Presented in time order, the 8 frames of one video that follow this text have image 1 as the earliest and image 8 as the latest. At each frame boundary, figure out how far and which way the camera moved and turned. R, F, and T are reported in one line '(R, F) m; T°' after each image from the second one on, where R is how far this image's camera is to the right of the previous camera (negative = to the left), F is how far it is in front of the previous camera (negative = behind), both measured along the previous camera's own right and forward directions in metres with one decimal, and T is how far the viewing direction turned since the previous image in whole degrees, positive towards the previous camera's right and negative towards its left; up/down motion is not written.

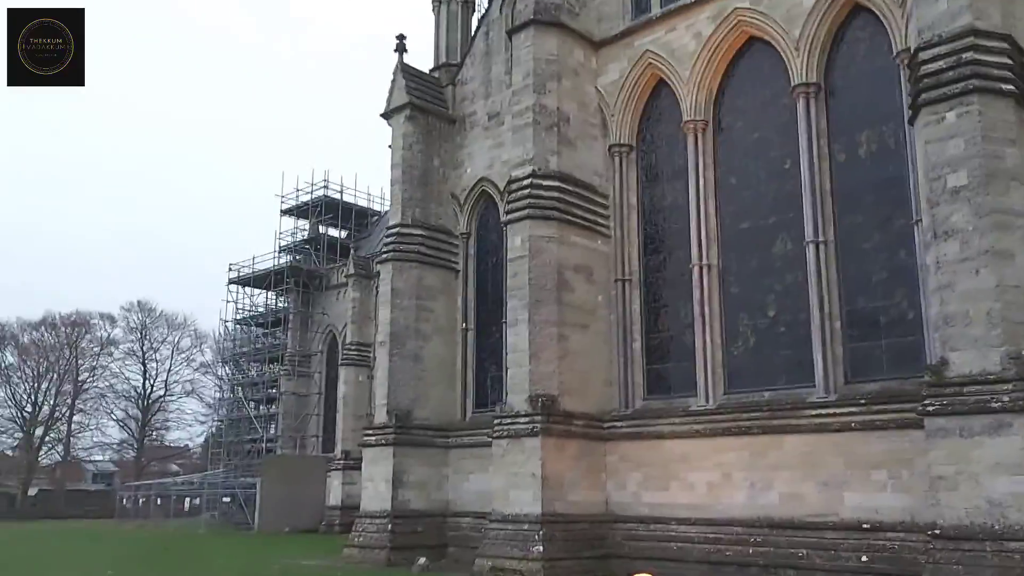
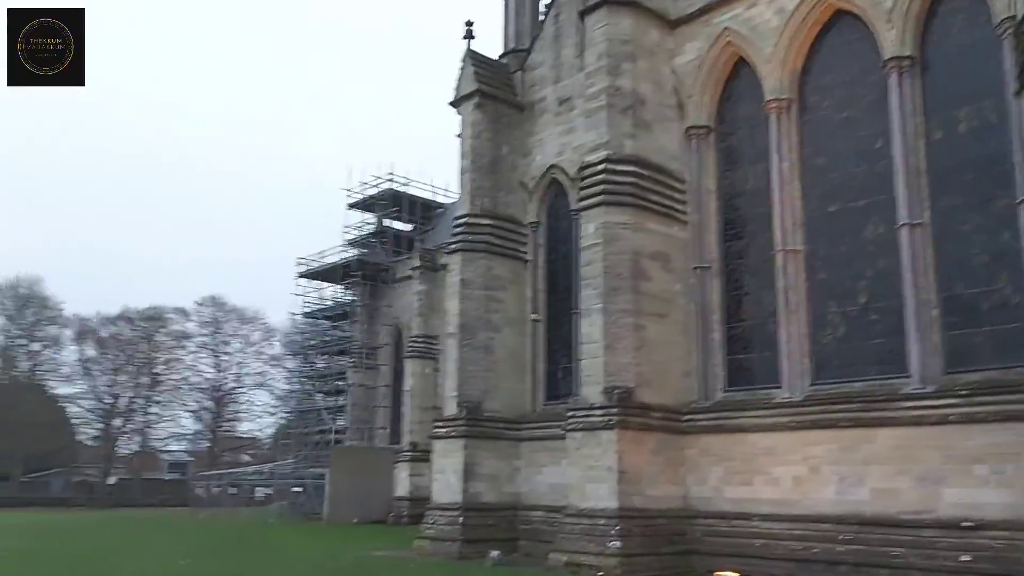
(-0.2, +0.4) m; -4°
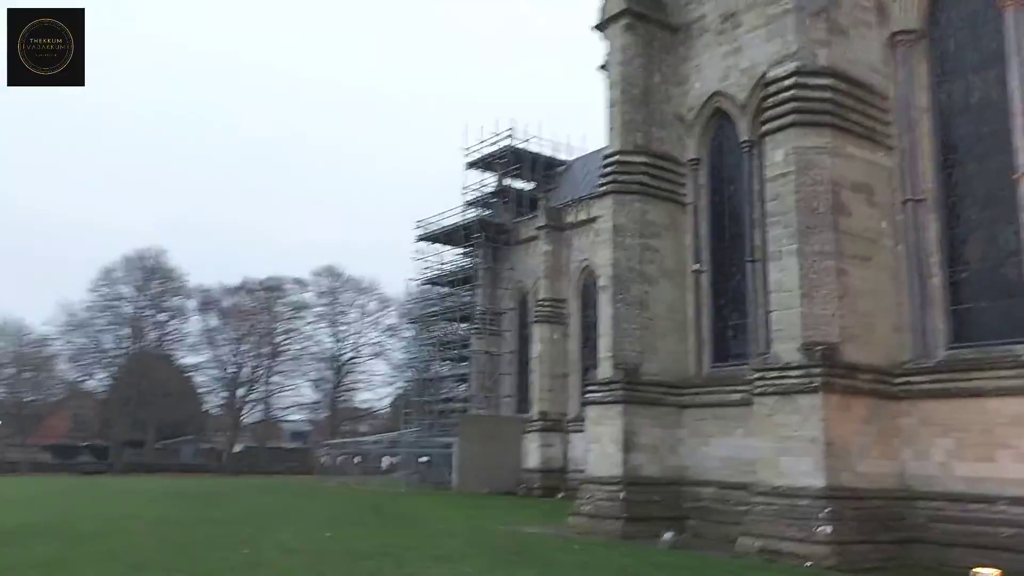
(-0.9, +1.8) m; -7°
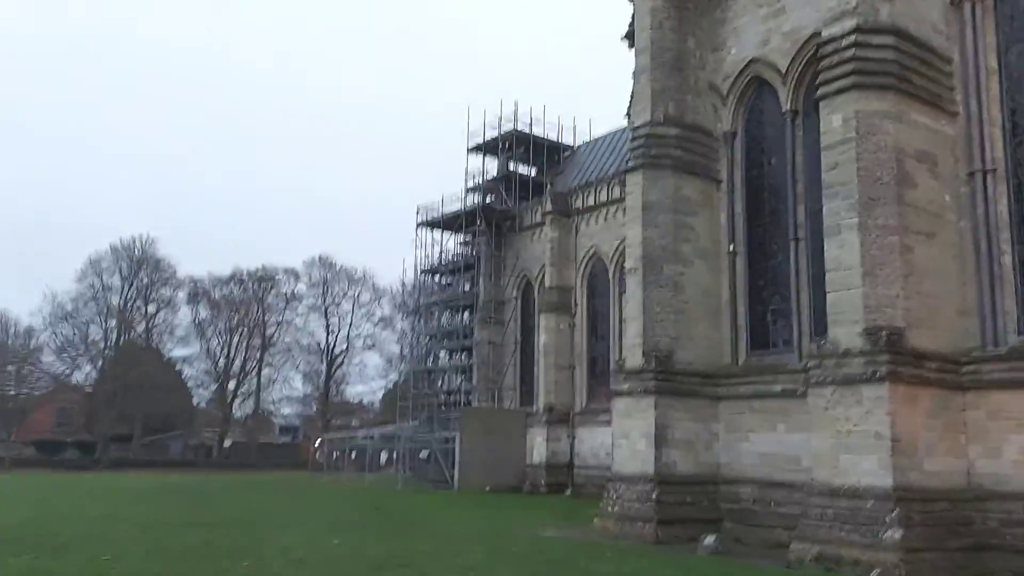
(-0.5, +1.1) m; +1°
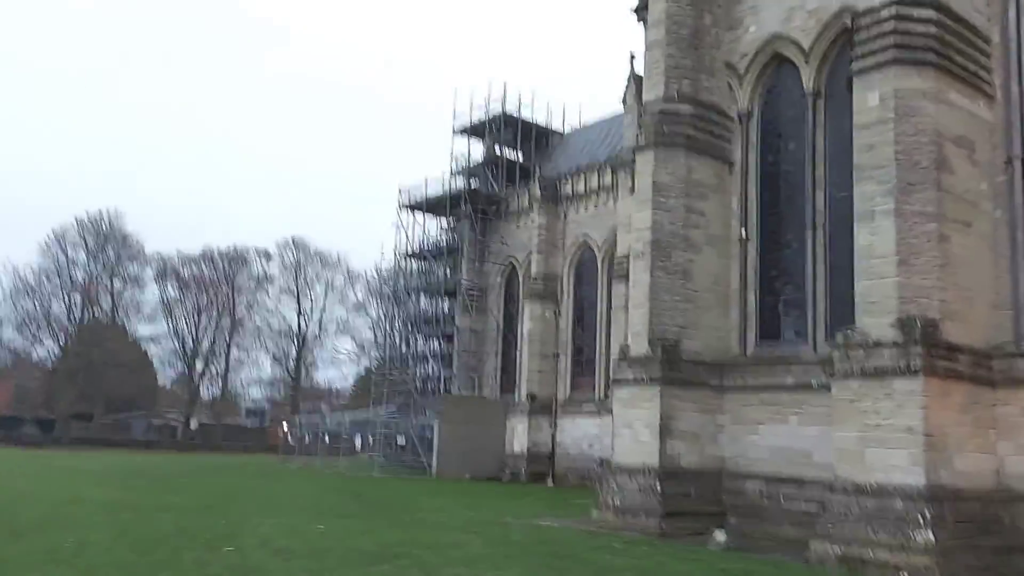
(-0.5, +0.7) m; +2°
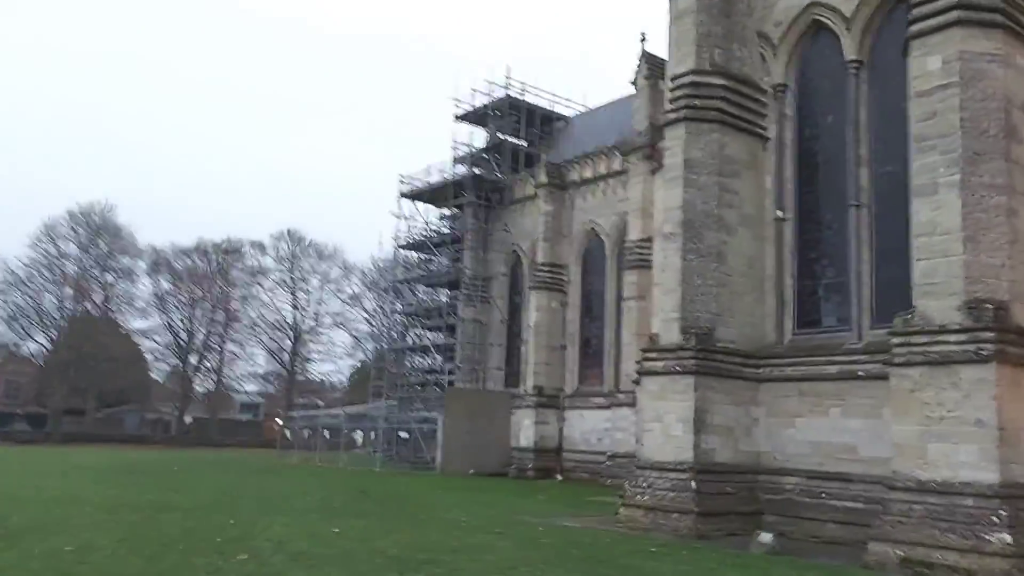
(-0.4, +0.8) m; 0°
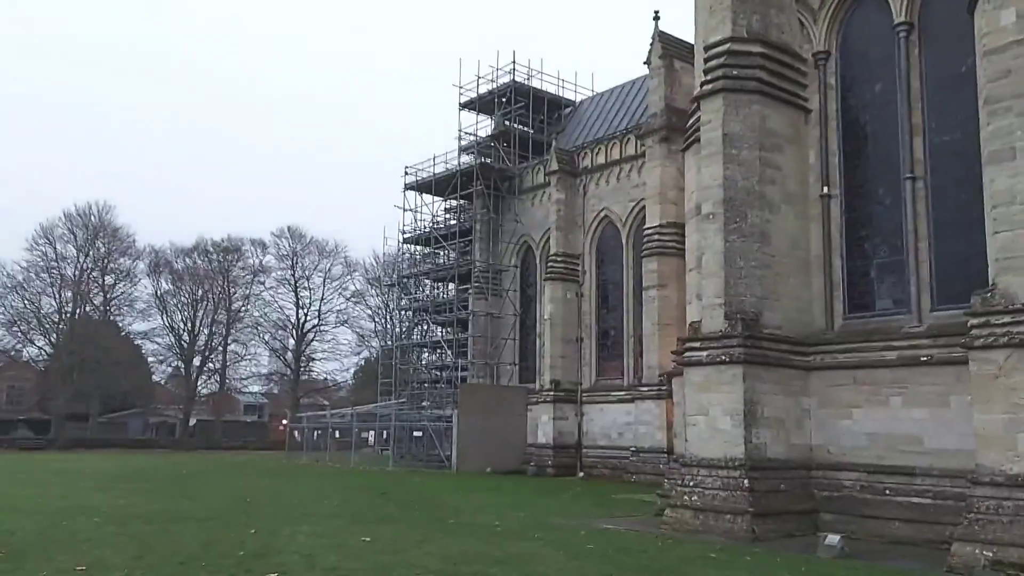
(-0.4, +0.8) m; 0°
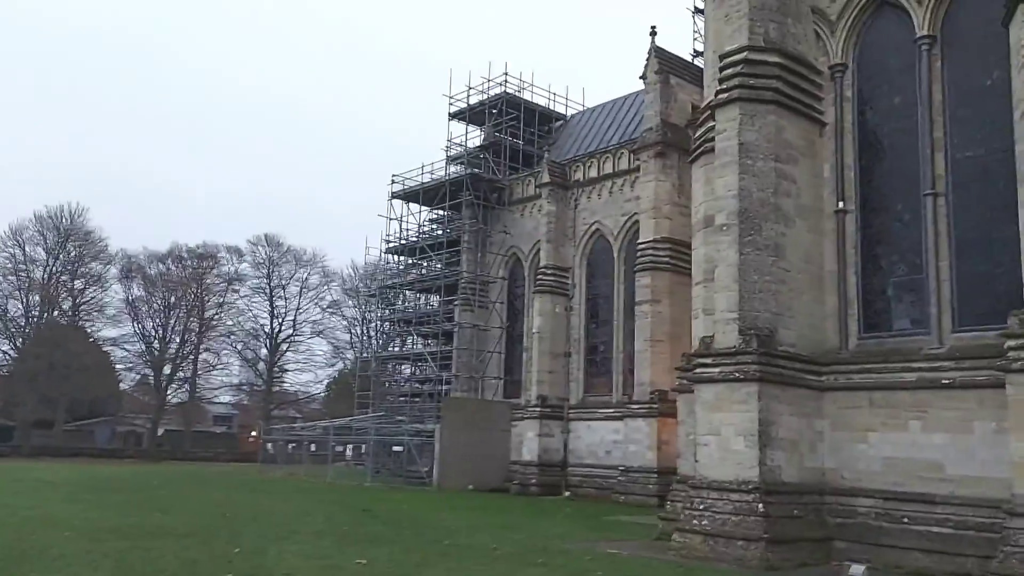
(-0.4, +0.5) m; +2°
